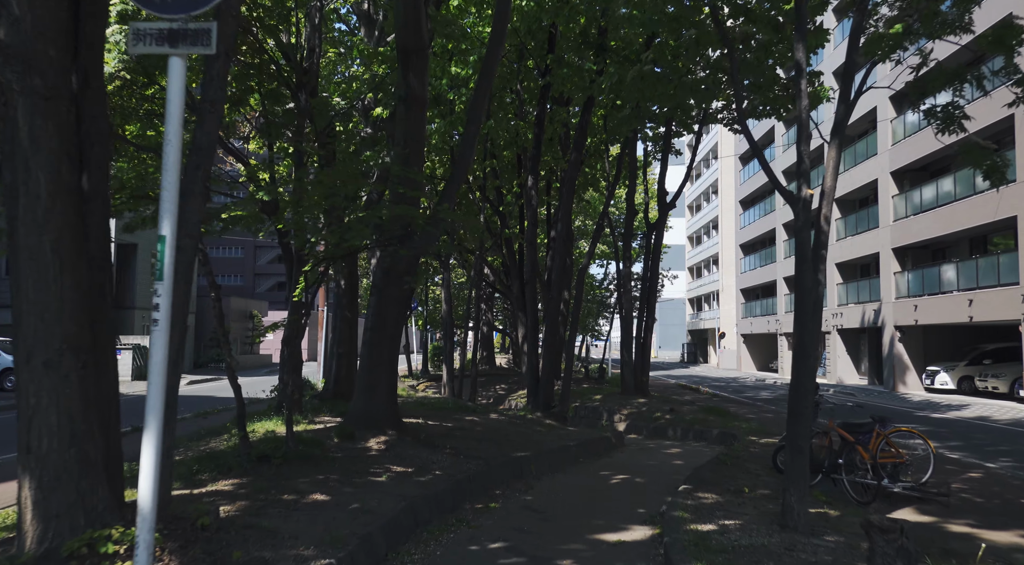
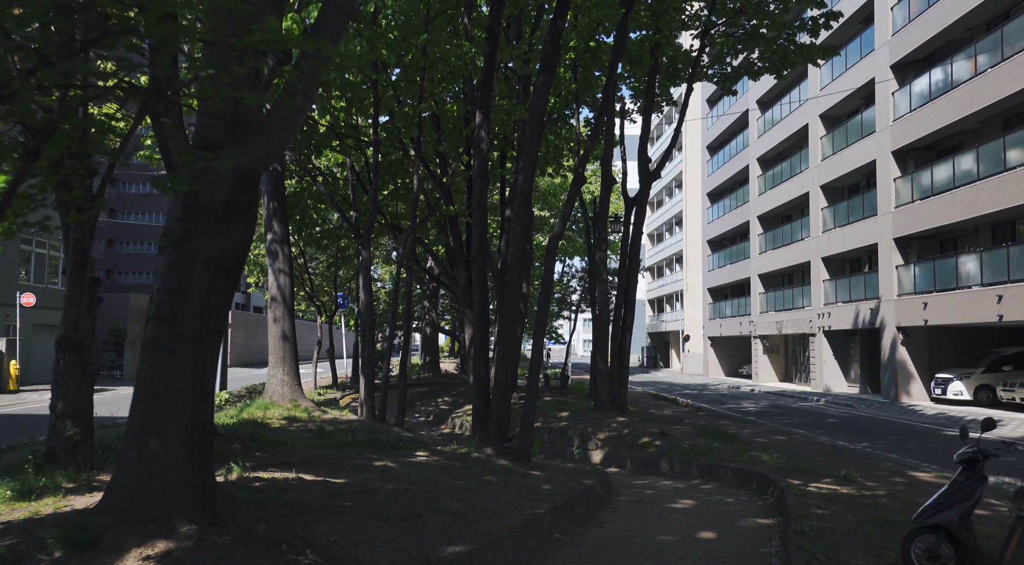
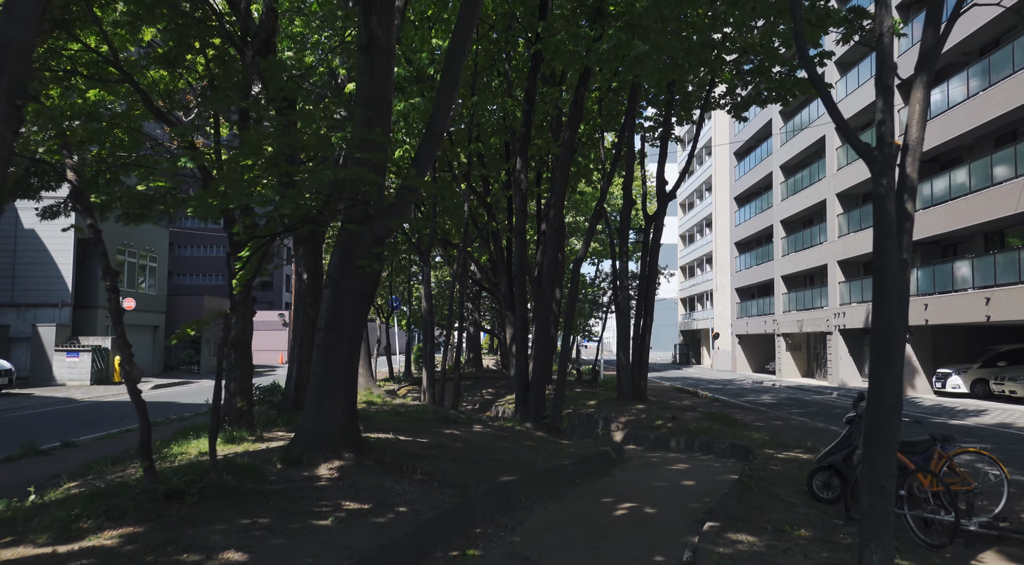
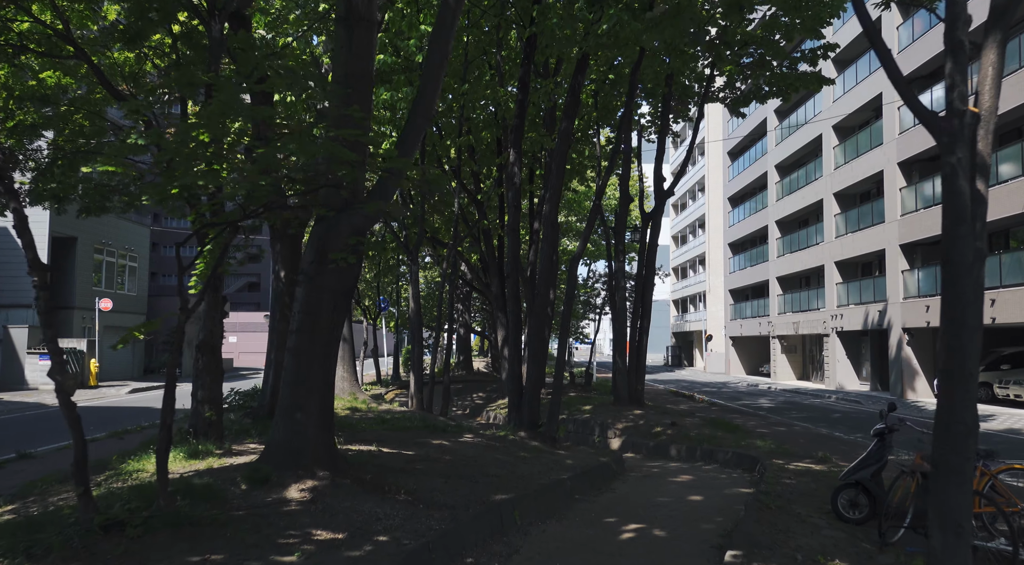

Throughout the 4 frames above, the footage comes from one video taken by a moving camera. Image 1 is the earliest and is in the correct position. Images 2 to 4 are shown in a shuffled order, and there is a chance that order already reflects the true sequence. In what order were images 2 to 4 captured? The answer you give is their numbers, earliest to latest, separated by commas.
3, 4, 2
